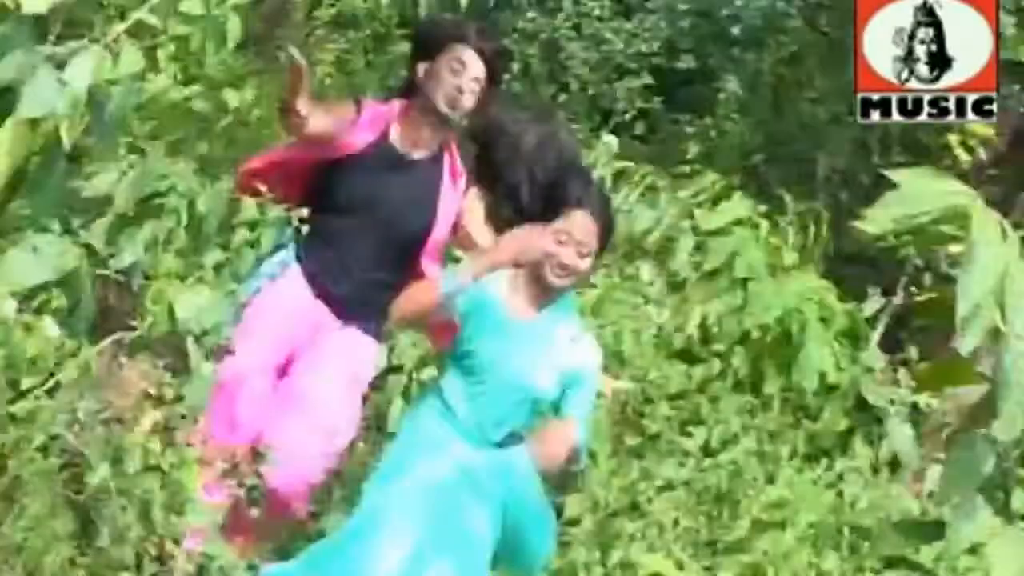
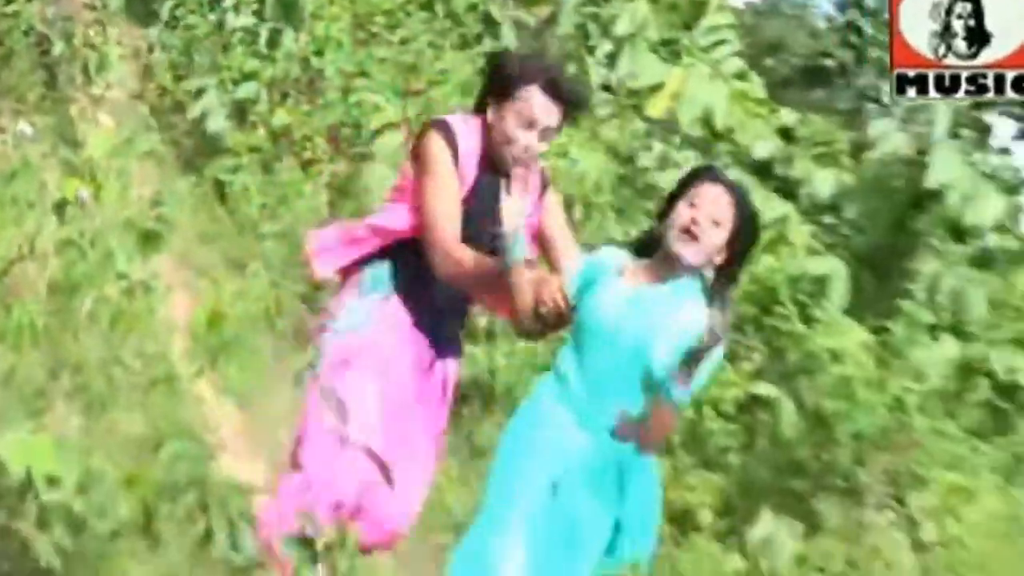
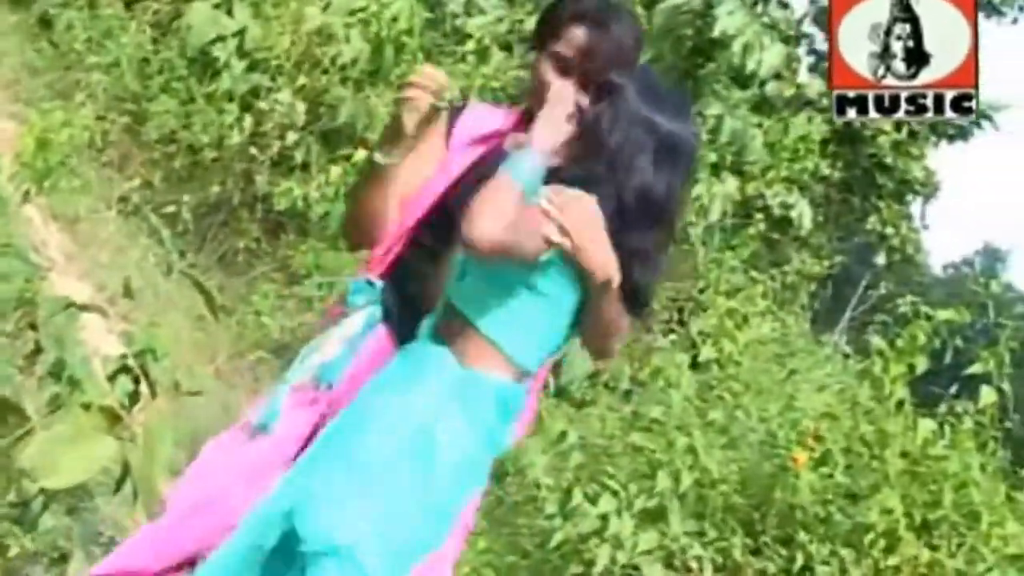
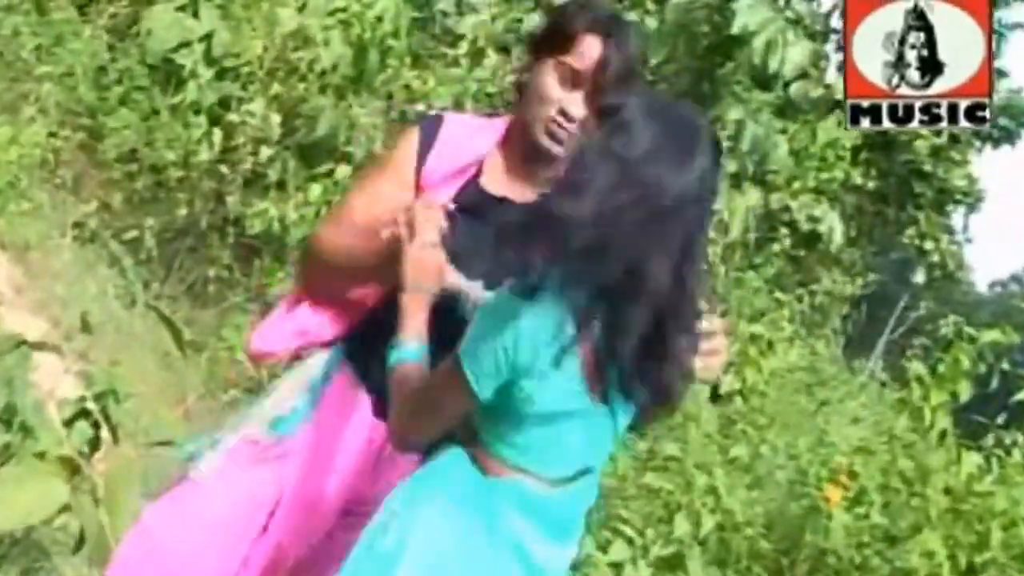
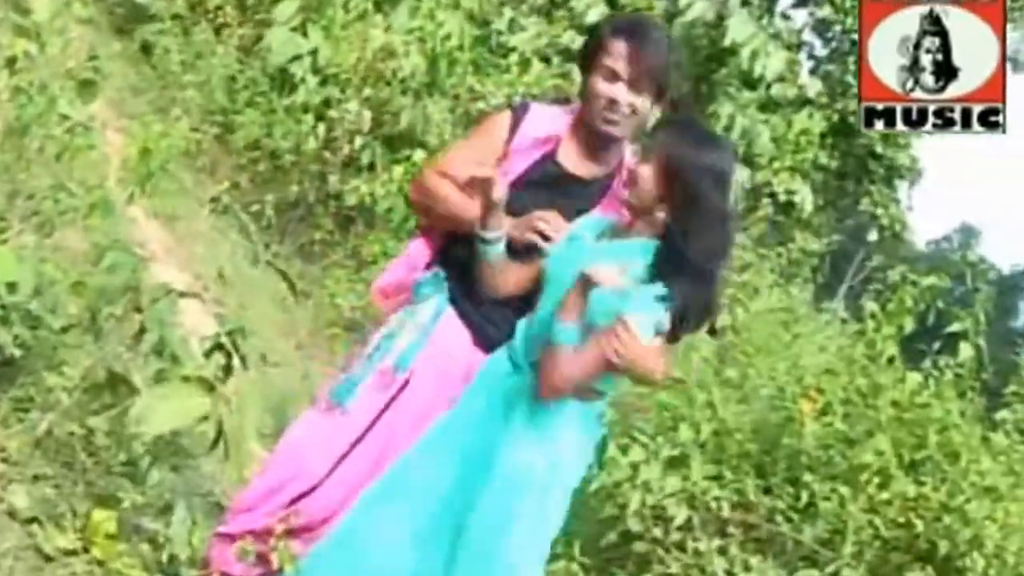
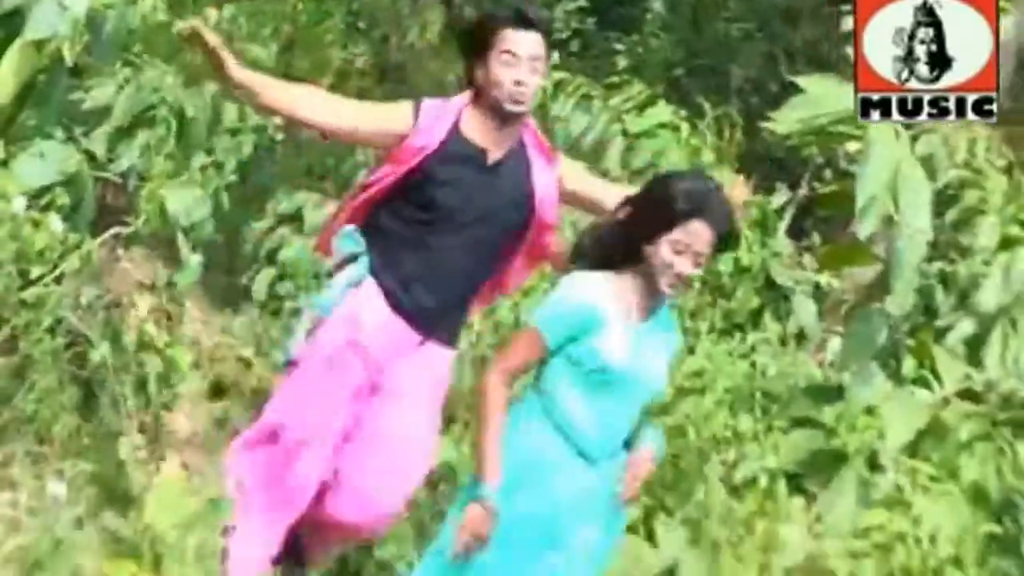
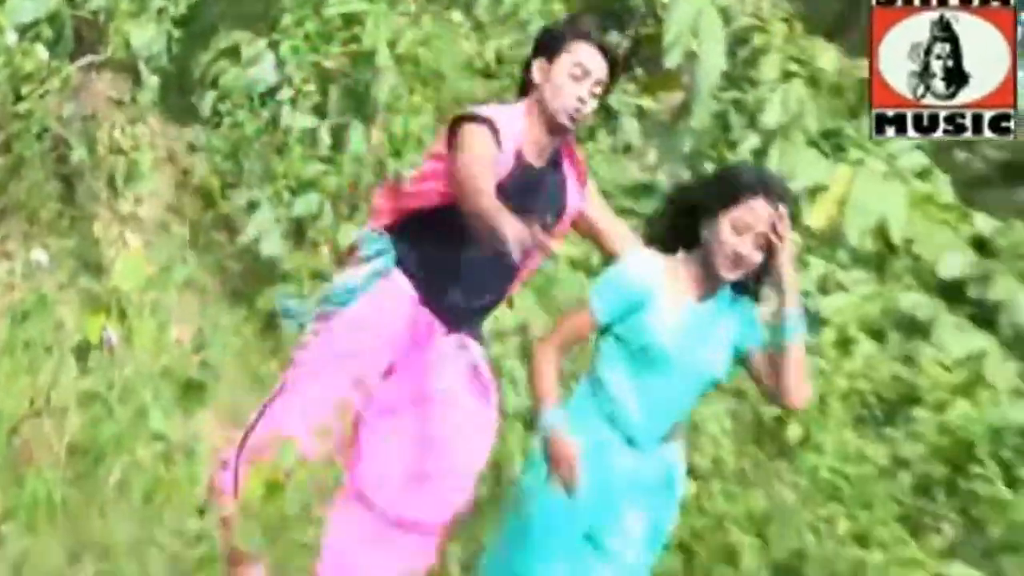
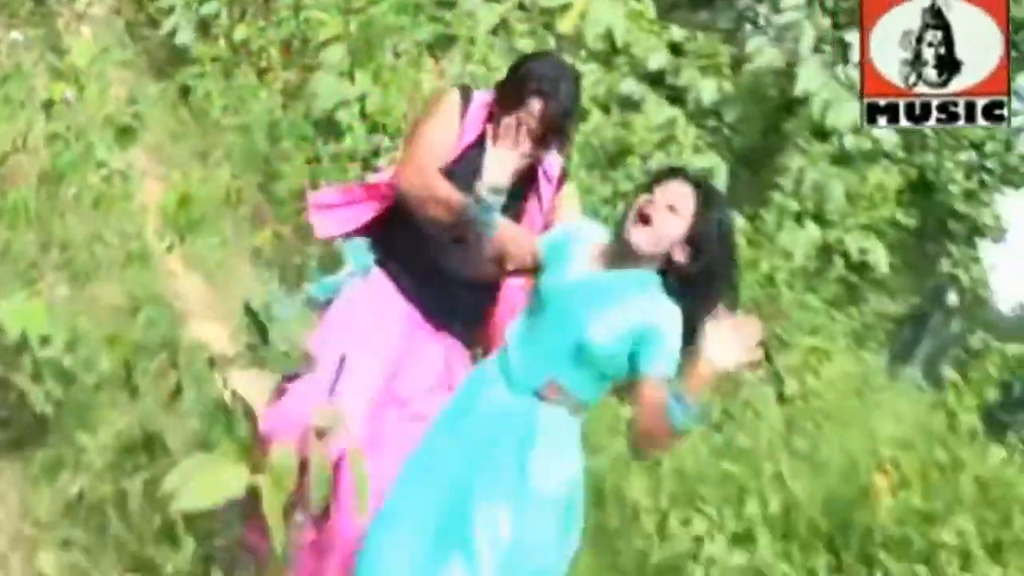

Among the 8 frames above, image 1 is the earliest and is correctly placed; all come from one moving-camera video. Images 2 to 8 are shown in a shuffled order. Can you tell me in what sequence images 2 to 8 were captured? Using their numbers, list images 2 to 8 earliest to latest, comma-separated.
6, 7, 2, 8, 5, 3, 4
